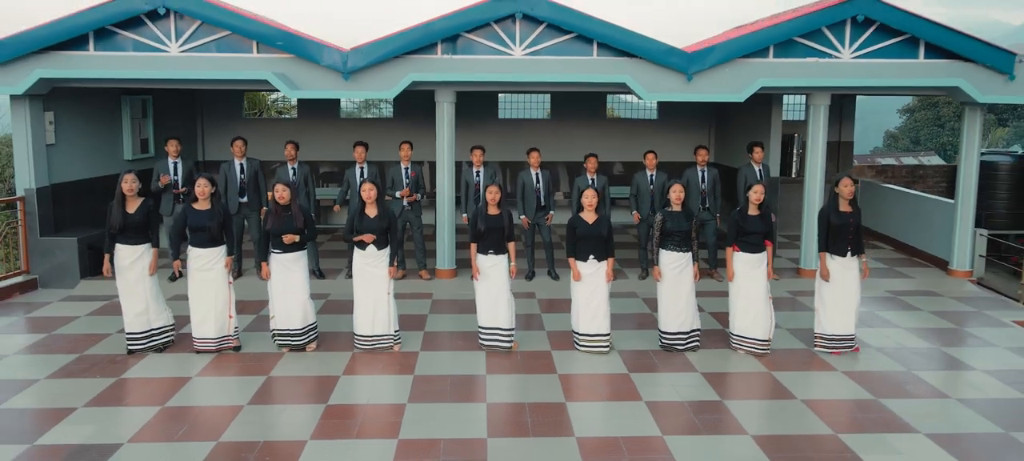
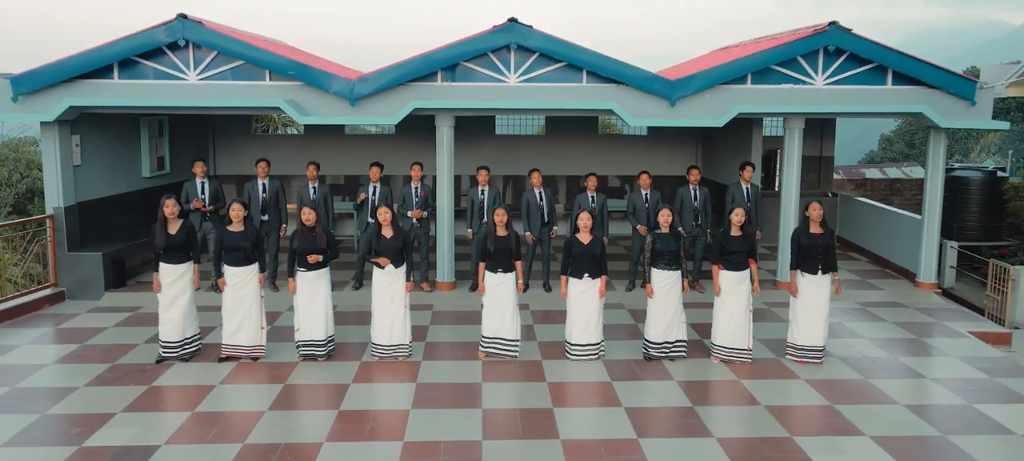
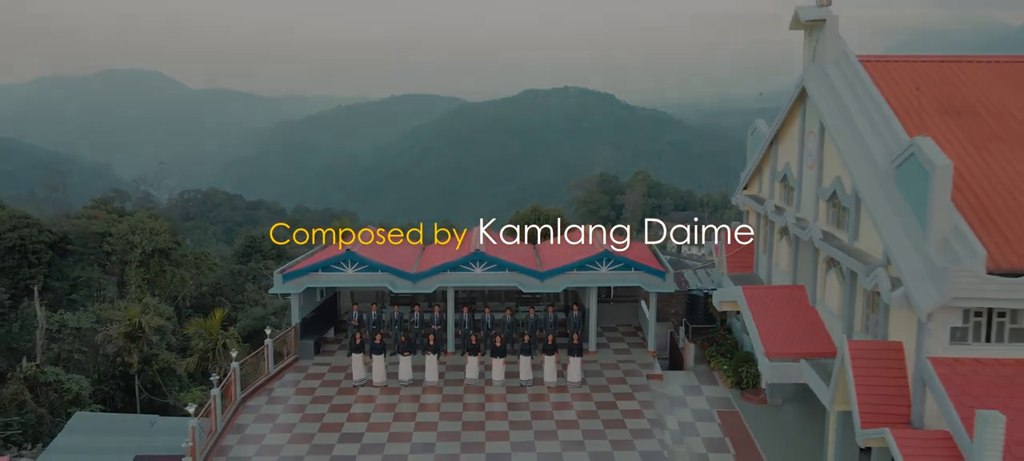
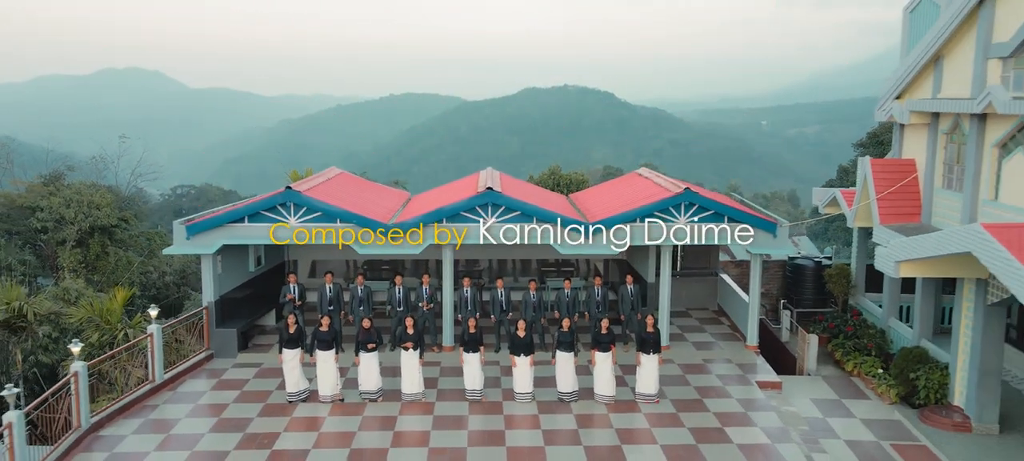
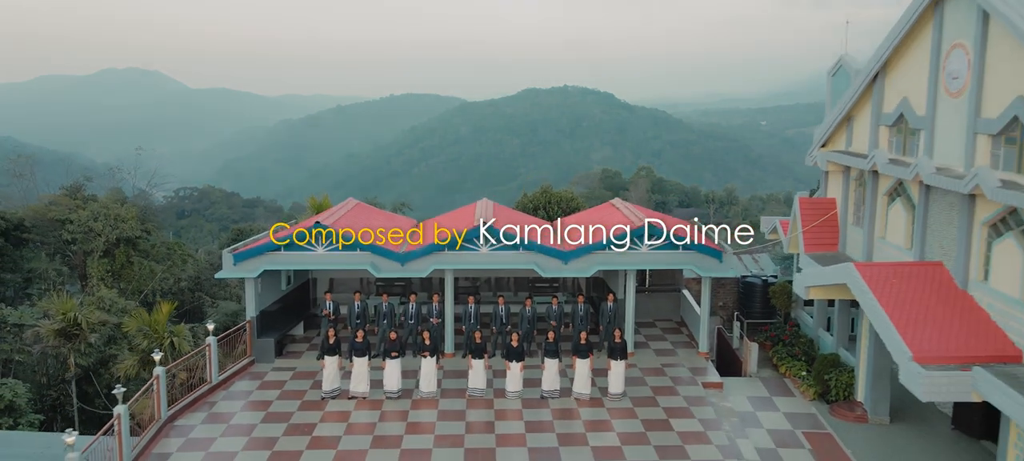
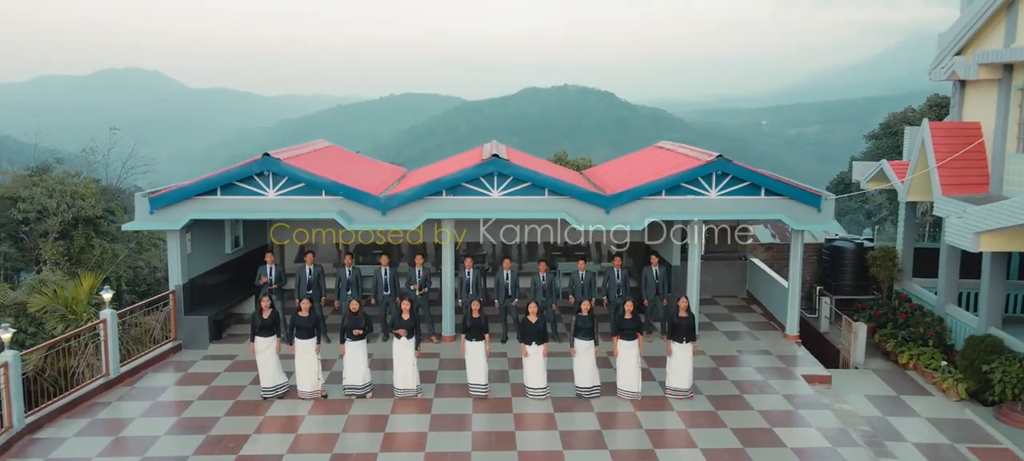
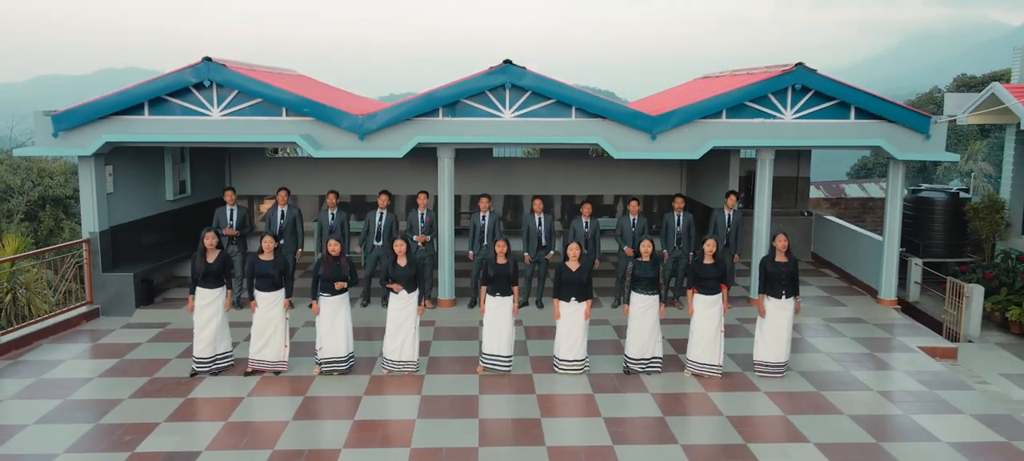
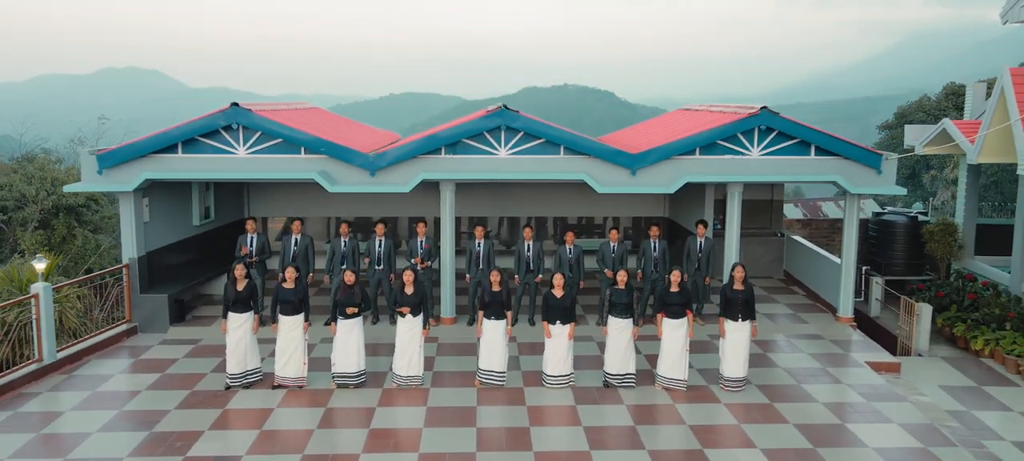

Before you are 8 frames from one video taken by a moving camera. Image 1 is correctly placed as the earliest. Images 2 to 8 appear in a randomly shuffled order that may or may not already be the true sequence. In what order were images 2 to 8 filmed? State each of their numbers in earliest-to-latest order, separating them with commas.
2, 7, 8, 6, 4, 5, 3
